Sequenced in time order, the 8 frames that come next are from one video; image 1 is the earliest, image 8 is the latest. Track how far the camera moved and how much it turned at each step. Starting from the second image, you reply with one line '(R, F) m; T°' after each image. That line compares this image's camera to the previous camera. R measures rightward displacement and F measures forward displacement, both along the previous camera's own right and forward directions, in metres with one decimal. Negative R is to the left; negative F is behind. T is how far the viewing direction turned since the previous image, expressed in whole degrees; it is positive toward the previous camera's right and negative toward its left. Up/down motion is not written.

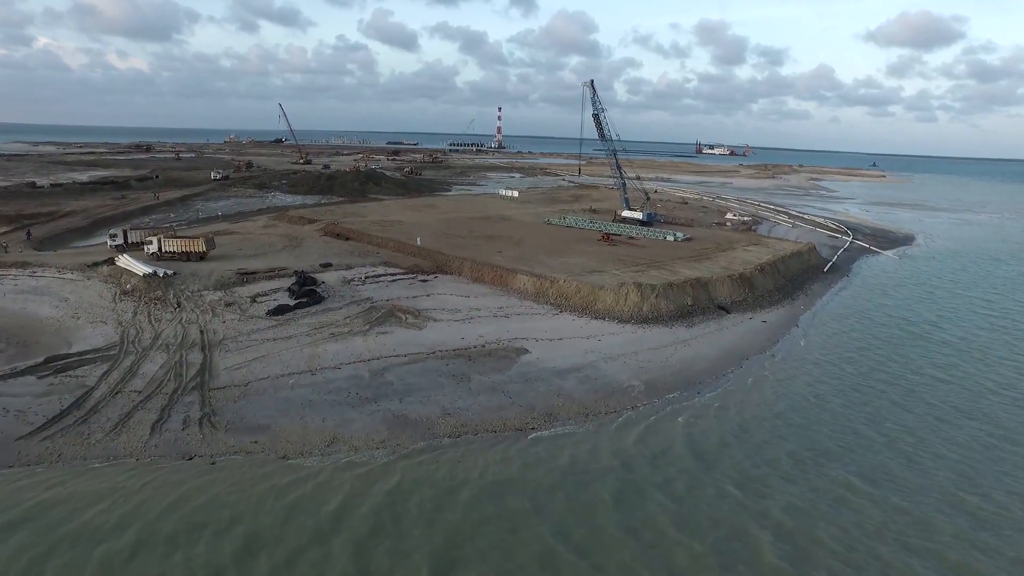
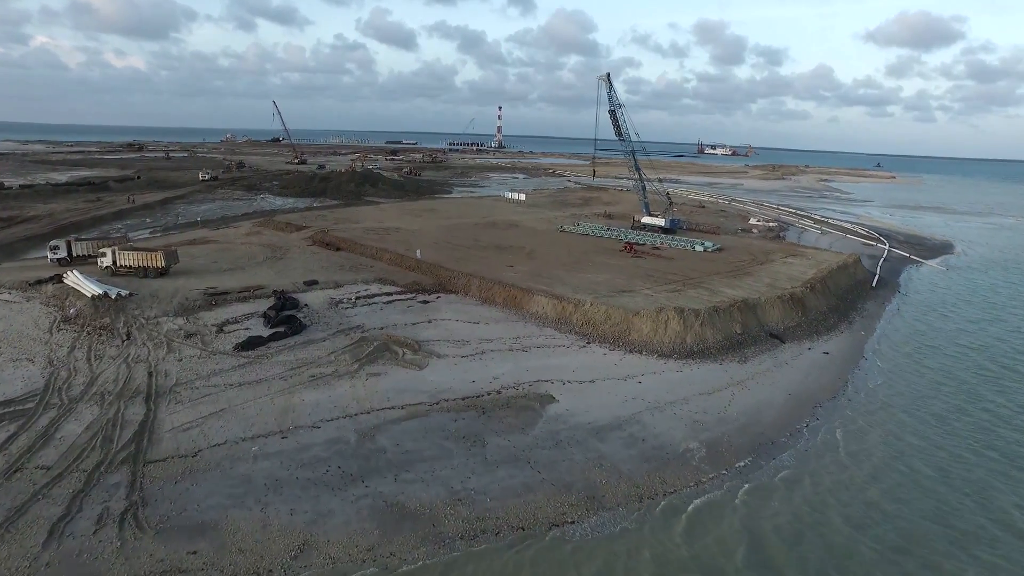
(-0.5, +3.4) m; 0°
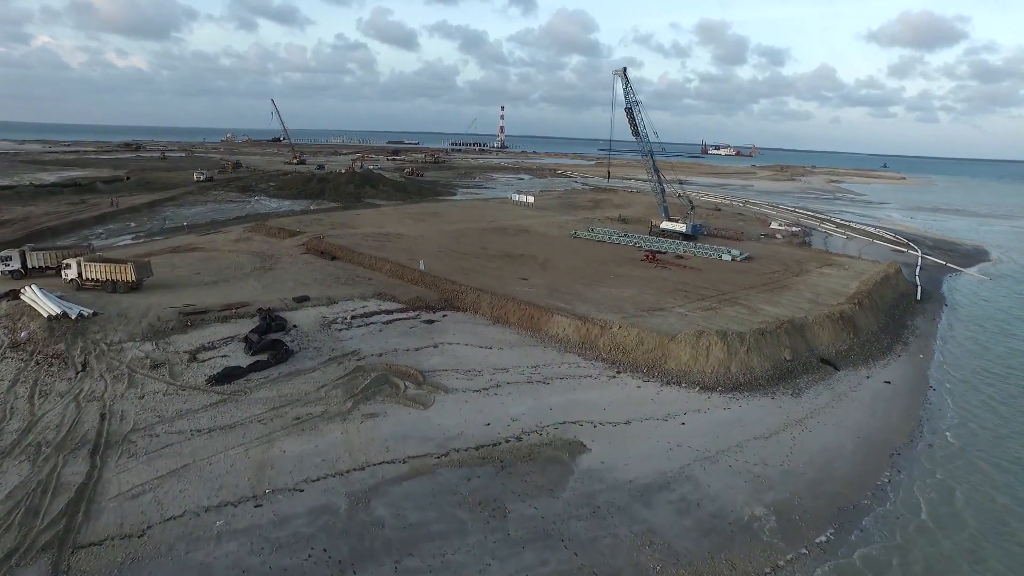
(-0.4, +2.4) m; 0°
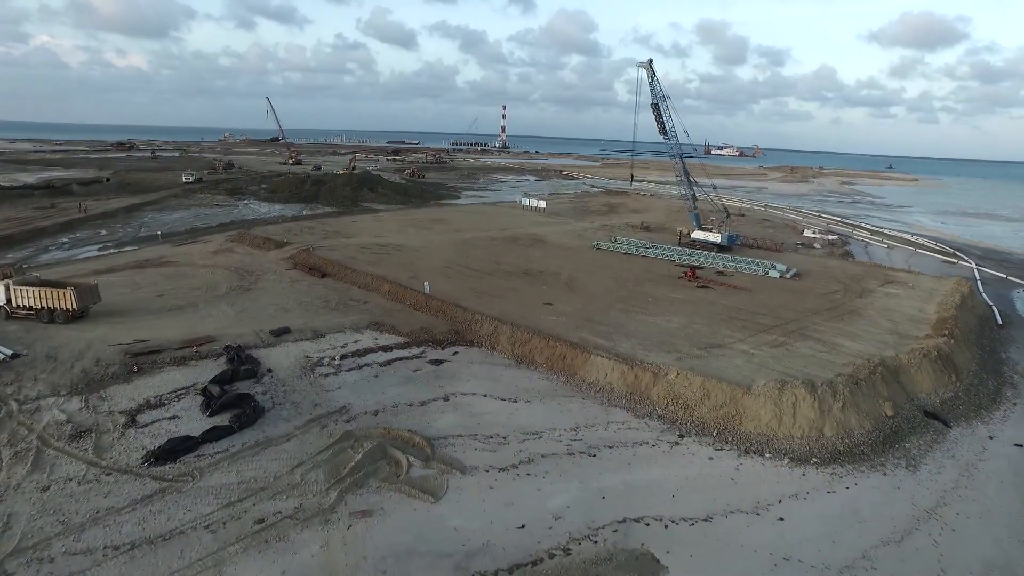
(-0.6, +3.5) m; 0°
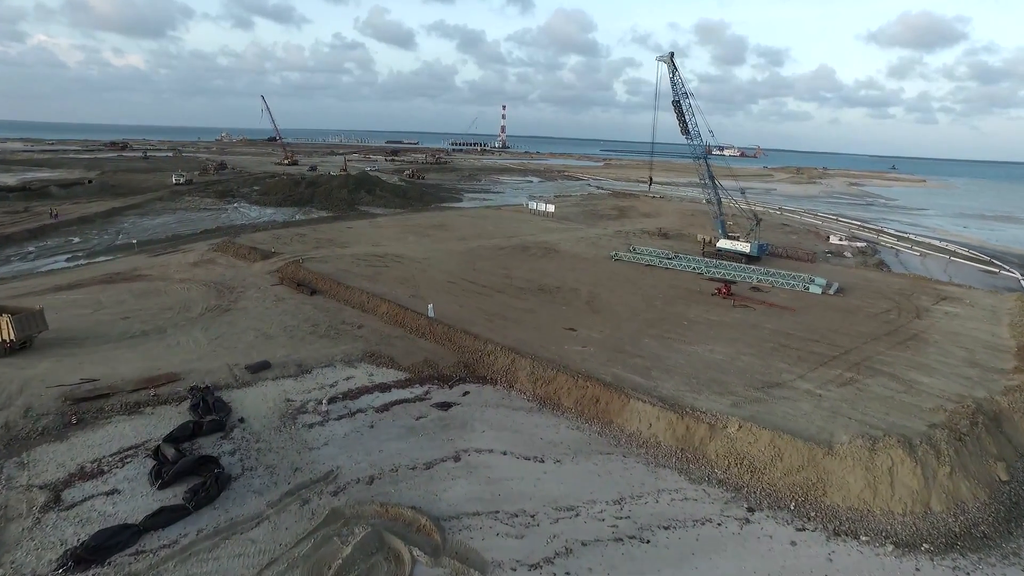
(-0.5, +2.4) m; 0°
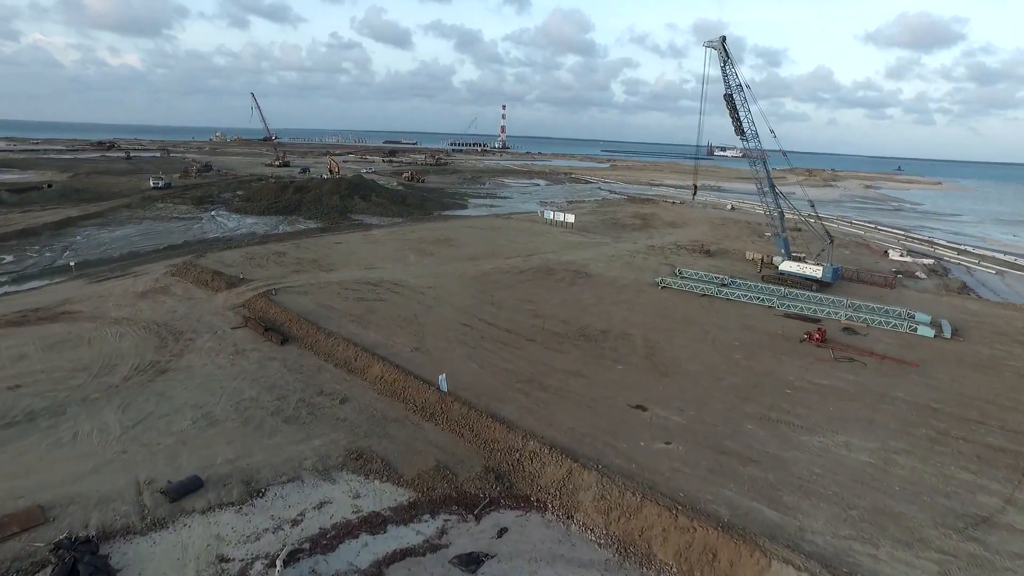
(-0.8, +4.7) m; 0°
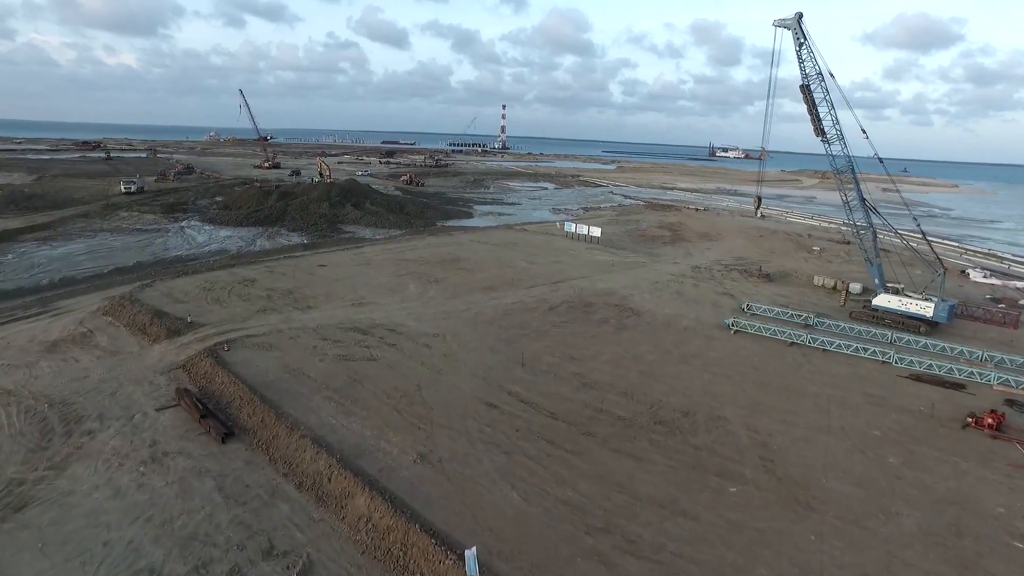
(-0.8, +4.8) m; 0°
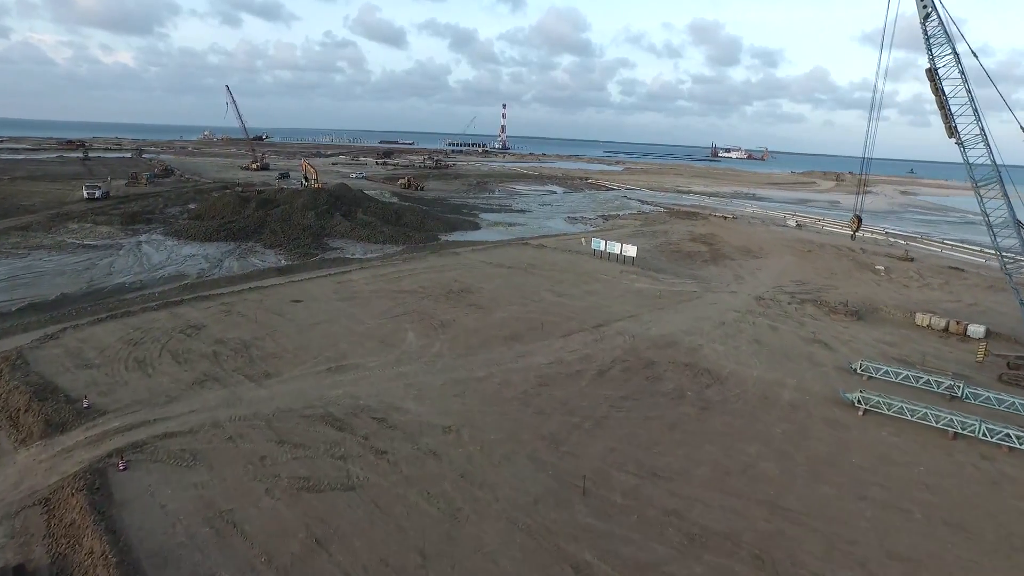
(-0.8, +4.9) m; 0°
